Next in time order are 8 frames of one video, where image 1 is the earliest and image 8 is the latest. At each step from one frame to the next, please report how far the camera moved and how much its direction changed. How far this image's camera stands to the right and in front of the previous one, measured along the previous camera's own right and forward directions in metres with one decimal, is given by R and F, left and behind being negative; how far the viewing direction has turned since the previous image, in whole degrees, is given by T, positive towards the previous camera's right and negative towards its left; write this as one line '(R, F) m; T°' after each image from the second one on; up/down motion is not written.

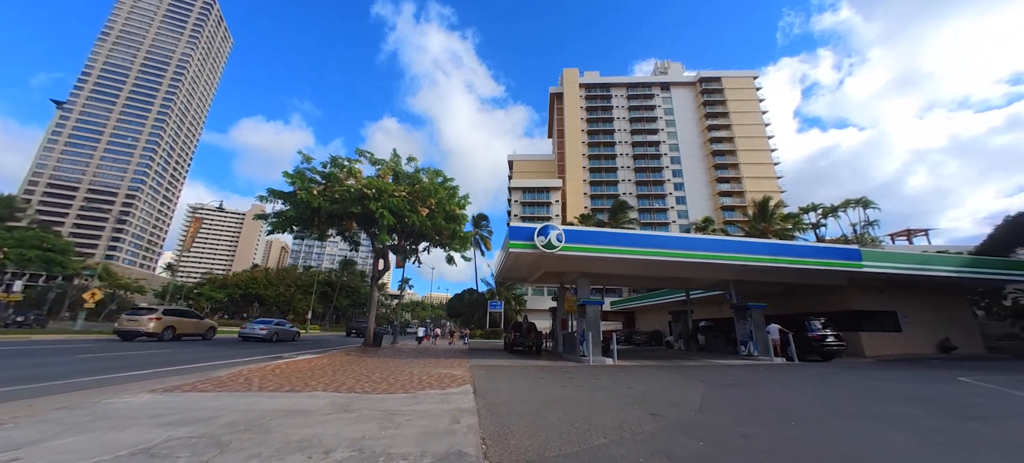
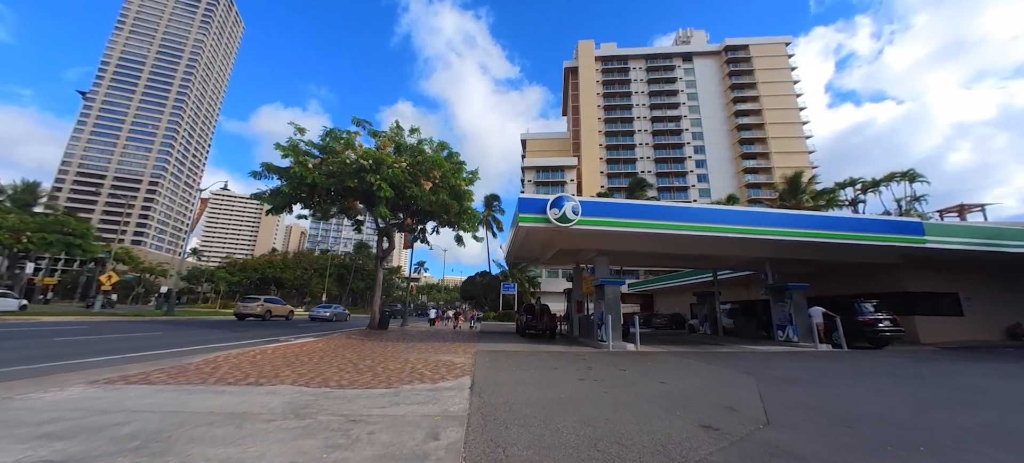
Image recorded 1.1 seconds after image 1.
(+0.2, +1.4) m; -3°
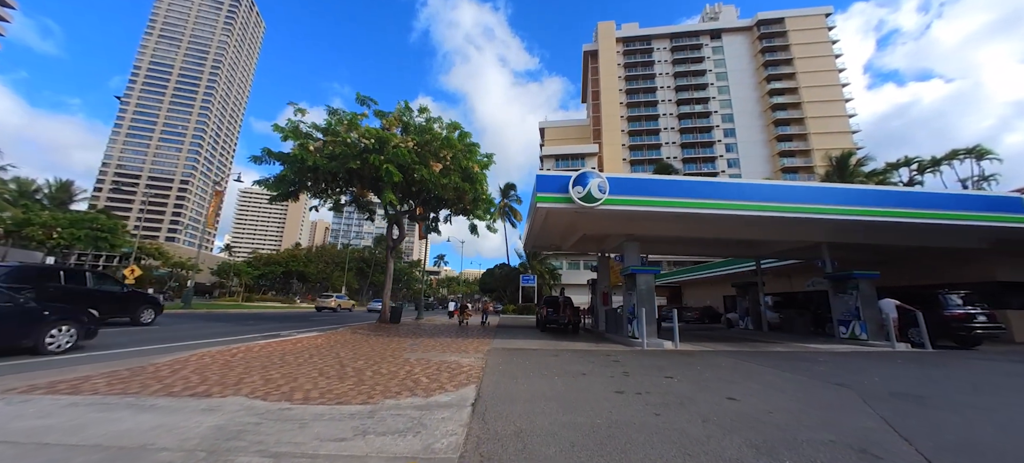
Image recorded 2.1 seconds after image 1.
(+0.1, +1.5) m; -3°
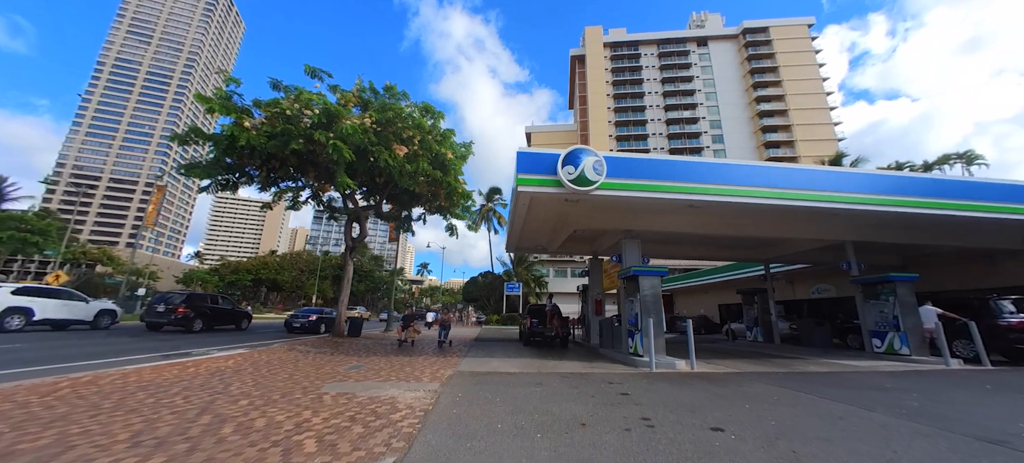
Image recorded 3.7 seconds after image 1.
(+0.4, +2.3) m; +2°
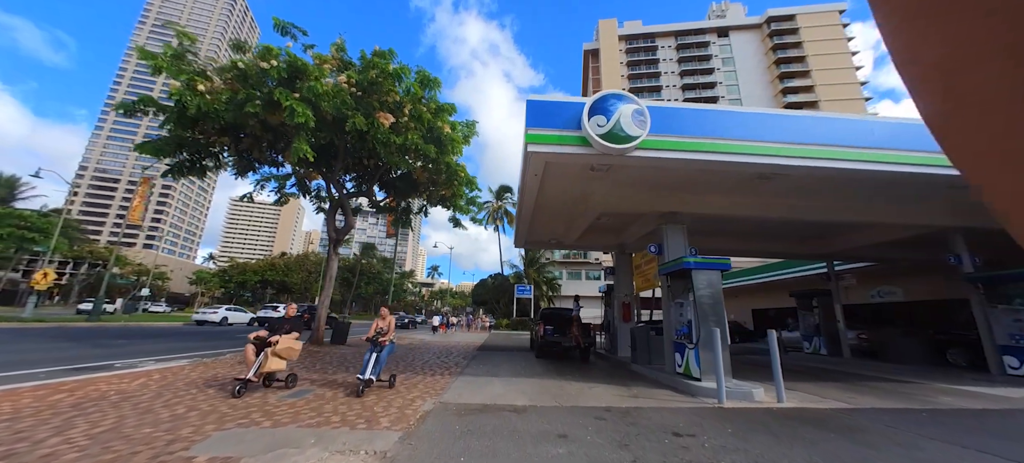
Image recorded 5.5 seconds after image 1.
(+0.1, +2.4) m; -2°
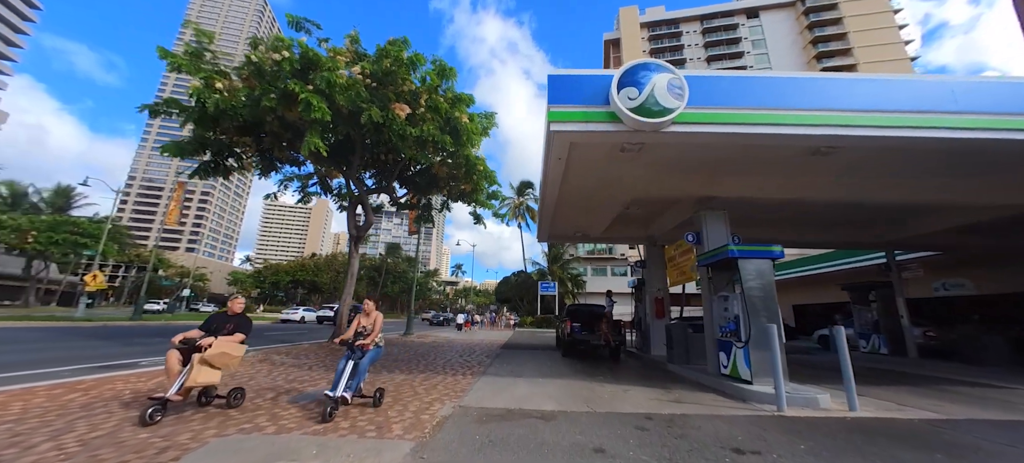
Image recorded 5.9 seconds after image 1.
(0.0, +0.5) m; -4°
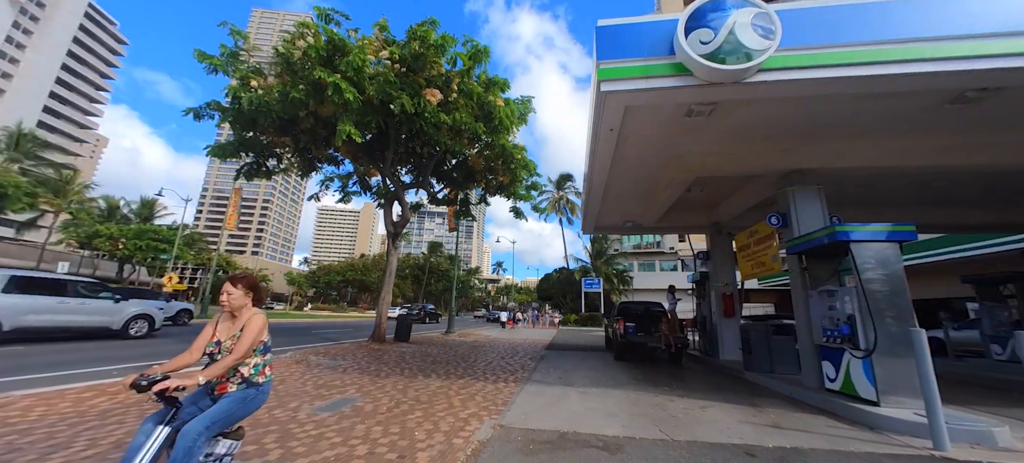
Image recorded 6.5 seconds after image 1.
(-0.1, +0.9) m; -7°
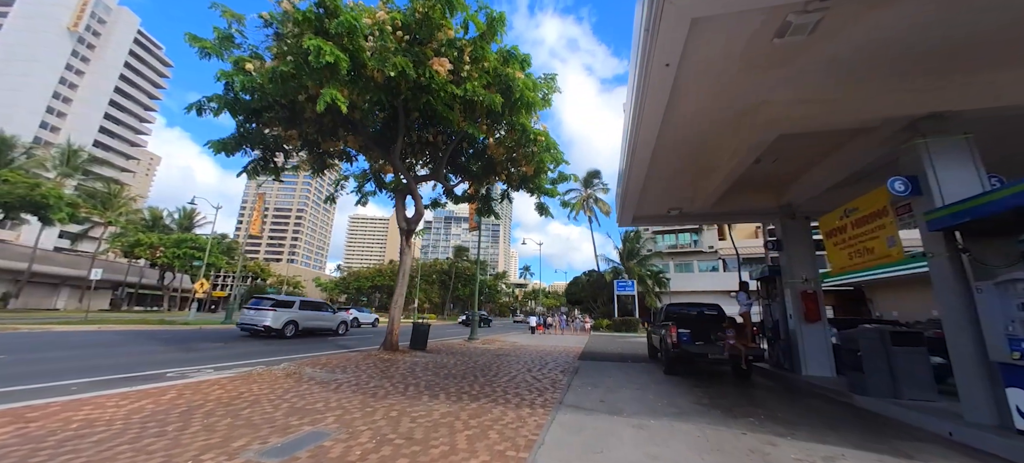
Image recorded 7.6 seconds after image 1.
(0.0, +1.5) m; -5°
